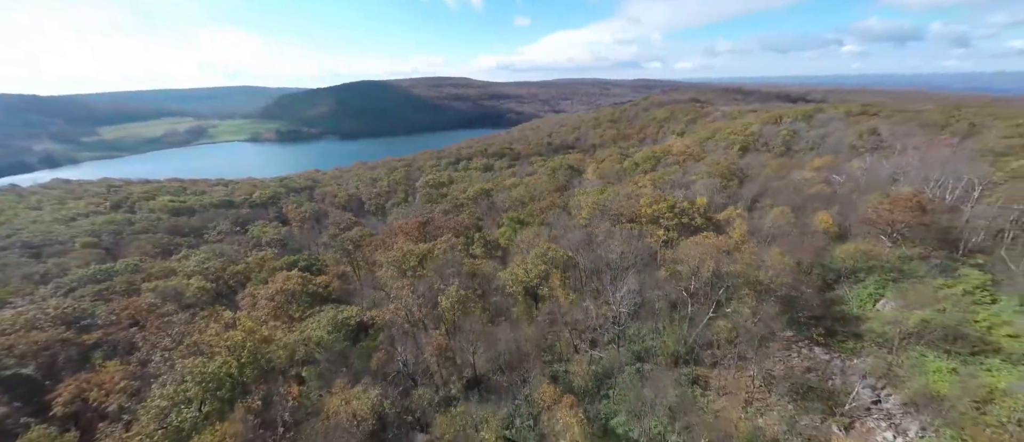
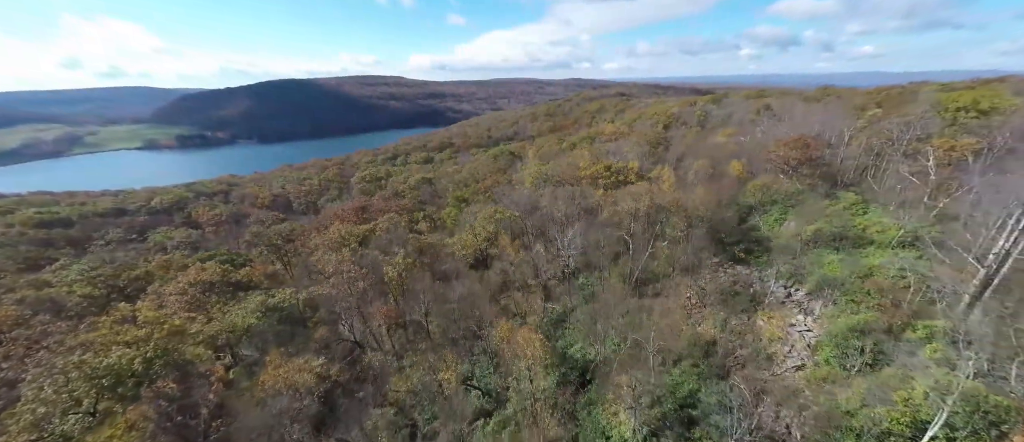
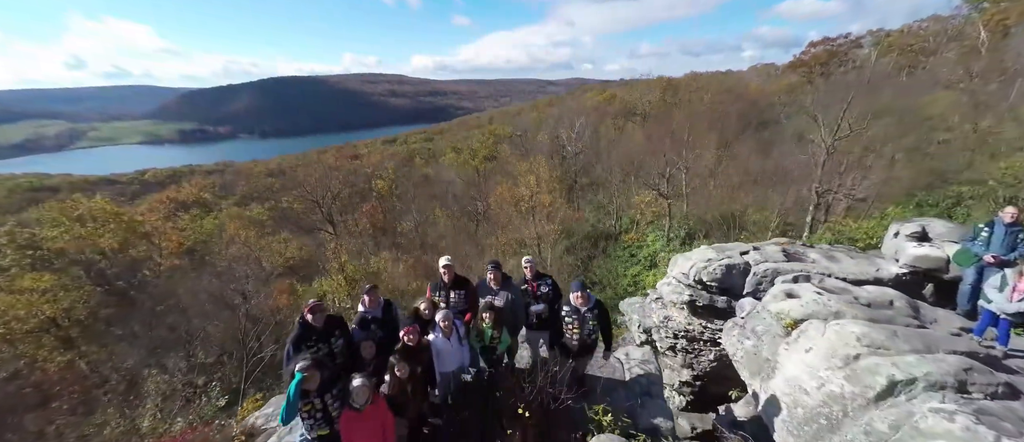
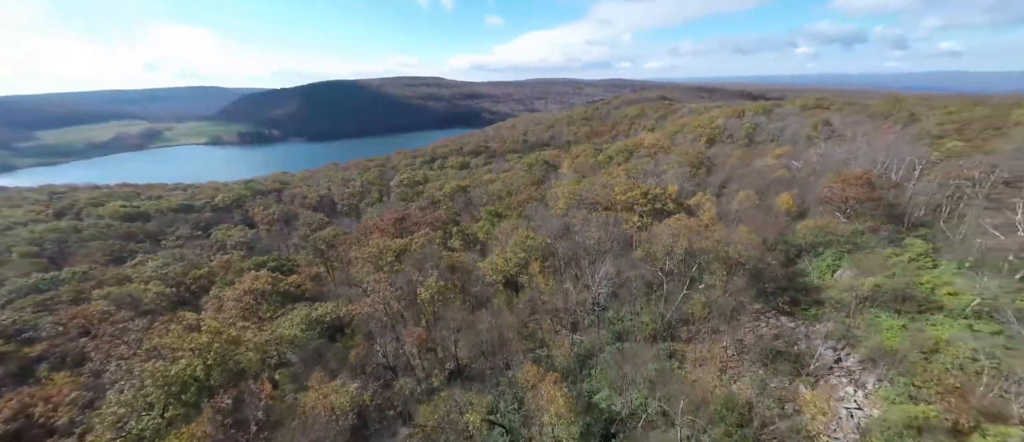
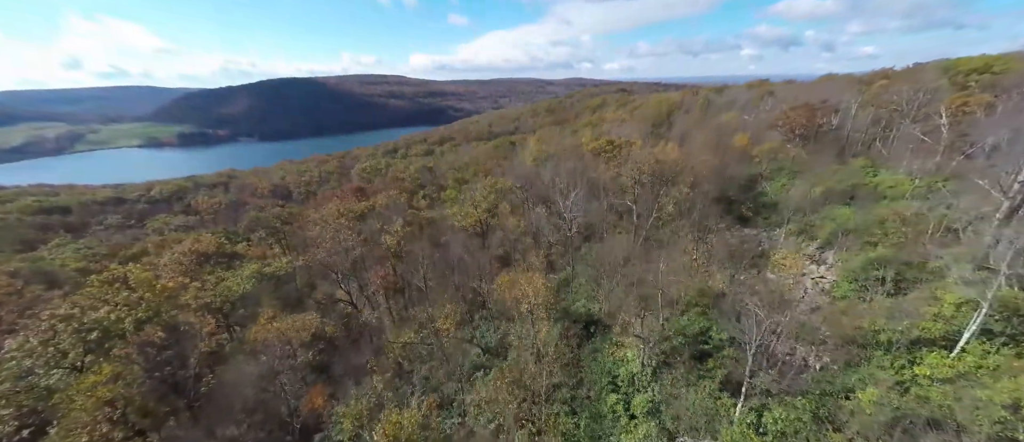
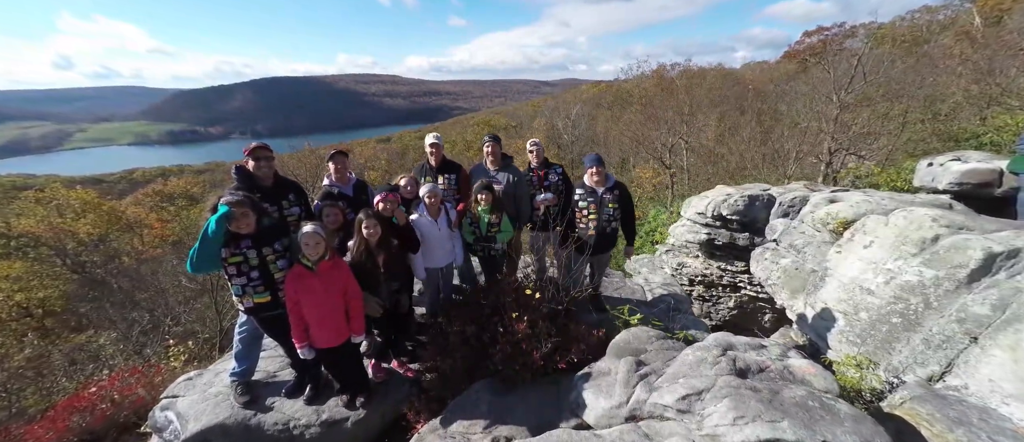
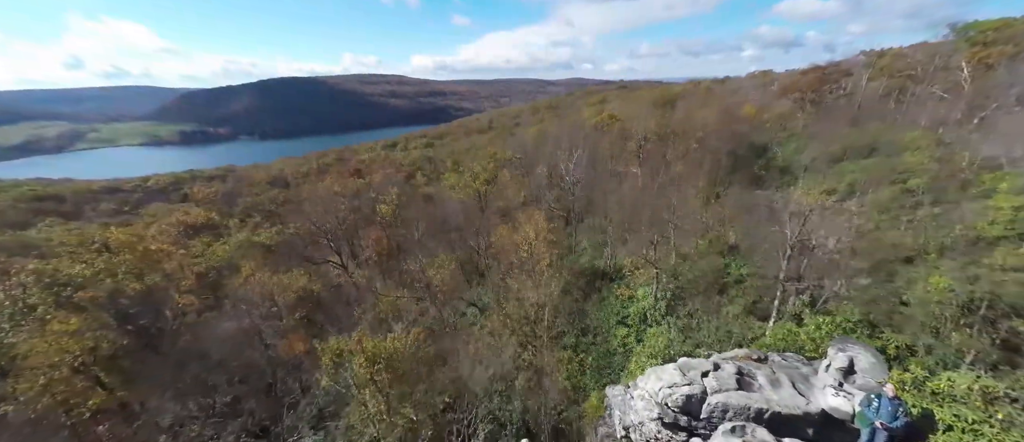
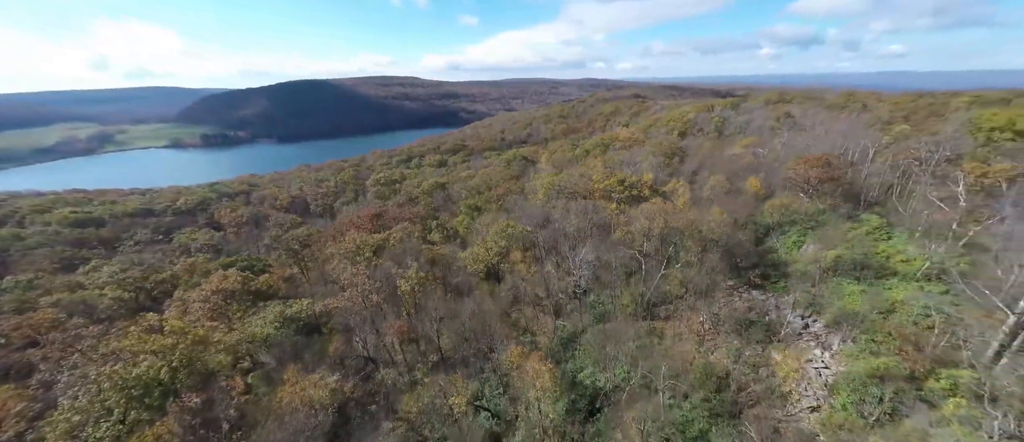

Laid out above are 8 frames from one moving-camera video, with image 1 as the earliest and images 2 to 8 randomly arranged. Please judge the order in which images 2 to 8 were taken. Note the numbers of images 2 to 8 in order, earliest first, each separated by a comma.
4, 8, 2, 5, 7, 3, 6
